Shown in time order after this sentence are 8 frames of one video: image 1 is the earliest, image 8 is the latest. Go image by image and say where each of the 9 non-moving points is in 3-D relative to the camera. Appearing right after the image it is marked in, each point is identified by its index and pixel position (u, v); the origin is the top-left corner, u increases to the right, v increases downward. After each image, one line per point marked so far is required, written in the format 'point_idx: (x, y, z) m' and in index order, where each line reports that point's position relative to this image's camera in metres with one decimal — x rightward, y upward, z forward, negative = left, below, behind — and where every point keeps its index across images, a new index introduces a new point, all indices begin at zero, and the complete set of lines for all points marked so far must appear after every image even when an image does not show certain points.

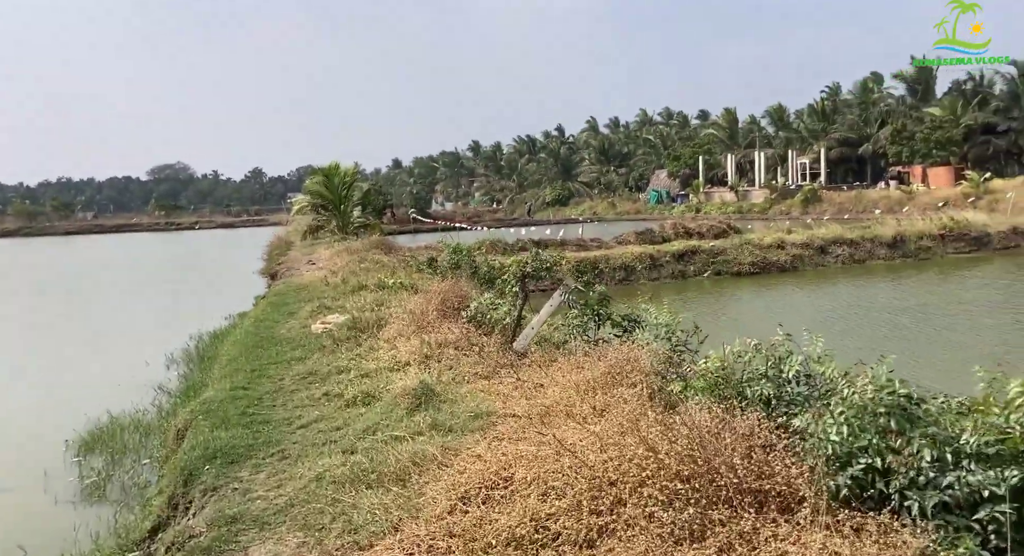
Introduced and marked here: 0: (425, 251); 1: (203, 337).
0: (-2.3, +0.7, +20.0) m
1: (-4.8, -0.9, +11.9) m
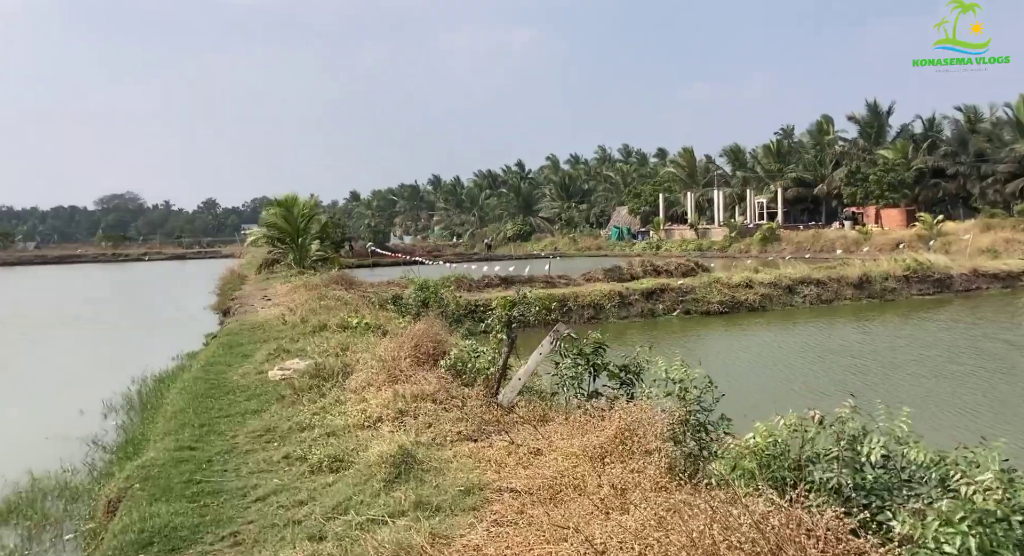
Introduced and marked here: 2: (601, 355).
0: (-3.2, -0.2, +19.3) m
1: (-5.2, -1.5, +11.0) m
2: (+0.7, -0.6, +5.9) m
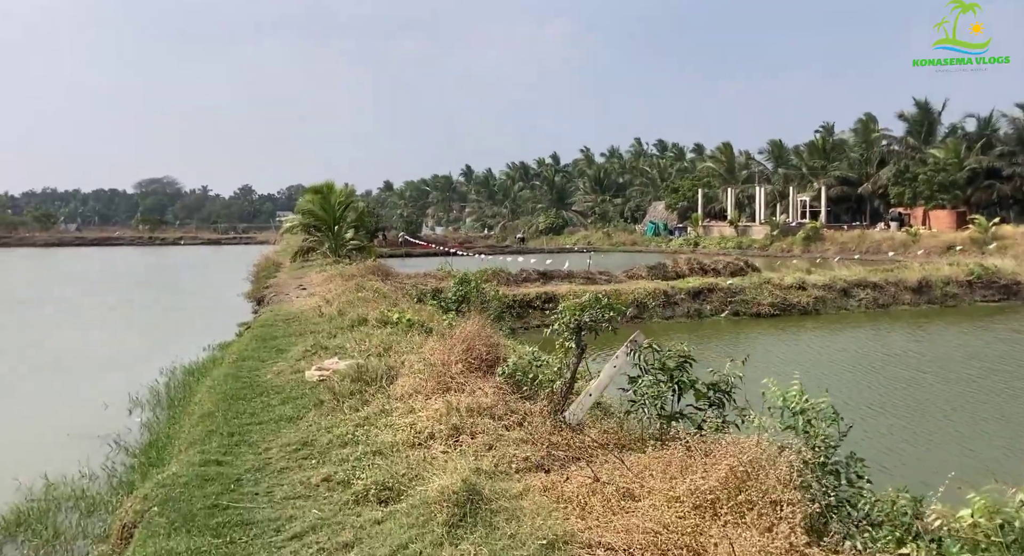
0: (-2.1, 0.0, +18.6) m
1: (-4.6, -1.3, +10.4) m
2: (+1.2, -0.6, +5.1) m
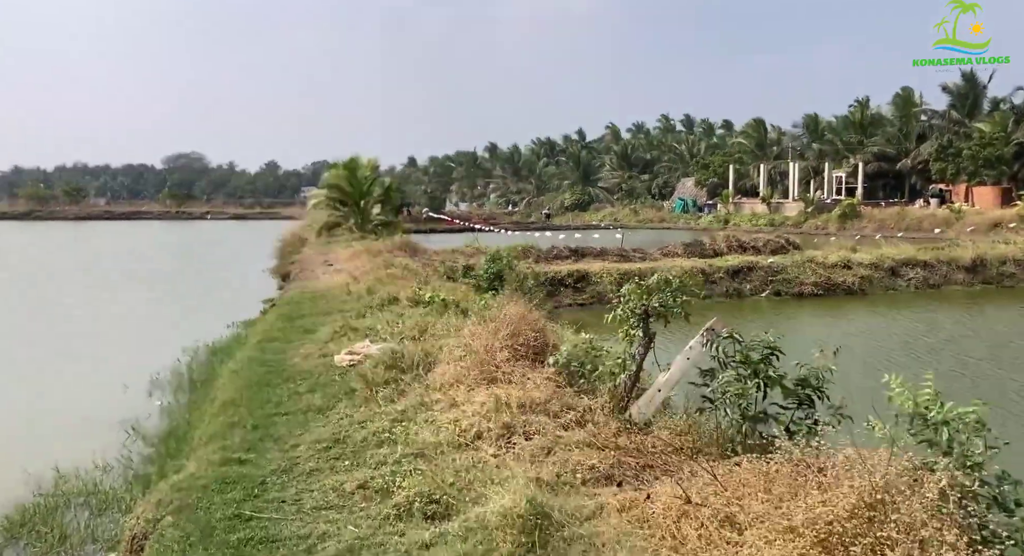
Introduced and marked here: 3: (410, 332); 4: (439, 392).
0: (-1.4, +0.5, +18.0) m
1: (-4.0, -1.0, +9.9) m
2: (+1.5, -0.5, +4.4) m
3: (-0.9, -0.5, +7.2) m
4: (-0.5, -0.8, +5.3) m
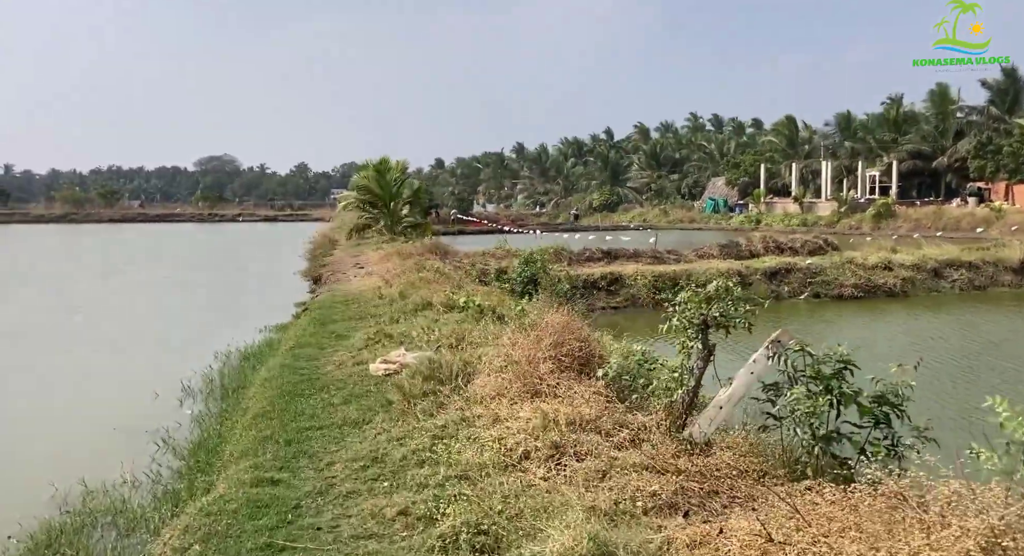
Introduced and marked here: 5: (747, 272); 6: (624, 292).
0: (-0.6, +0.5, +17.7) m
1: (-3.6, -1.0, +9.8) m
2: (+1.8, -0.5, +4.0) m
3: (-0.6, -0.6, +6.9) m
4: (-0.2, -0.8, +5.1) m
5: (+6.1, +0.2, +19.7) m
6: (+2.8, -0.3, +19.0) m
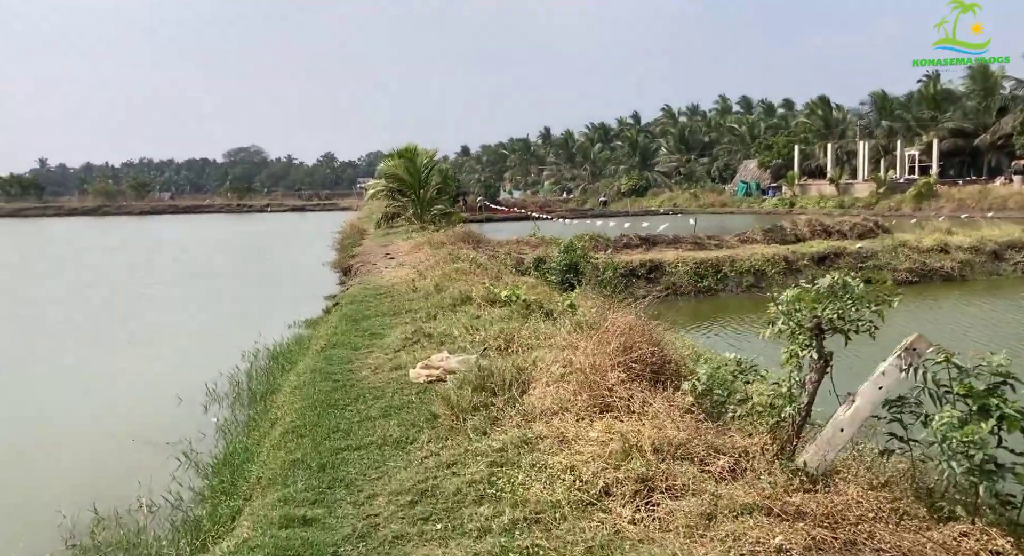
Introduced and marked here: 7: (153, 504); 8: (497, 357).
0: (+0.2, +0.7, +17.0) m
1: (-3.0, -1.0, +9.2) m
2: (+2.1, -0.5, +3.2) m
3: (-0.1, -0.5, +6.2) m
4: (+0.2, -0.8, +4.3) m
5: (+6.9, +0.5, +18.8) m
6: (+3.6, 0.0, +18.2) m
7: (-2.4, -1.5, +5.0) m
8: (-0.1, -0.6, +5.7) m
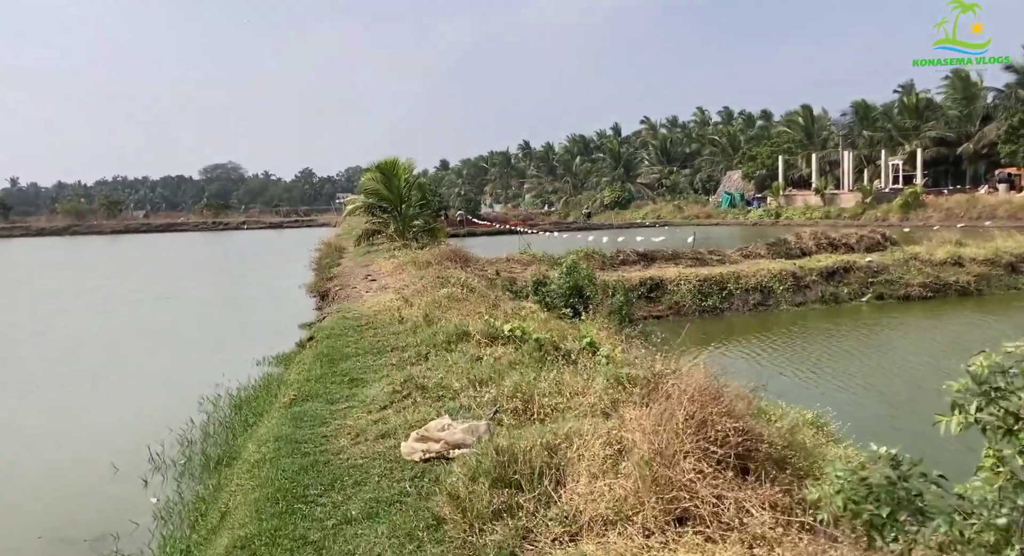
0: (0.0, +0.3, +15.7) m
1: (-3.0, -1.3, +7.8) m
2: (+2.3, -0.7, +2.0) m
3: (0.0, -0.8, +4.9) m
4: (+0.3, -1.1, +3.0) m
5: (+6.7, +0.1, +17.7) m
6: (+3.4, -0.5, +16.9) m
7: (-2.2, -1.8, +3.6) m
8: (0.0, -0.8, +4.3) m
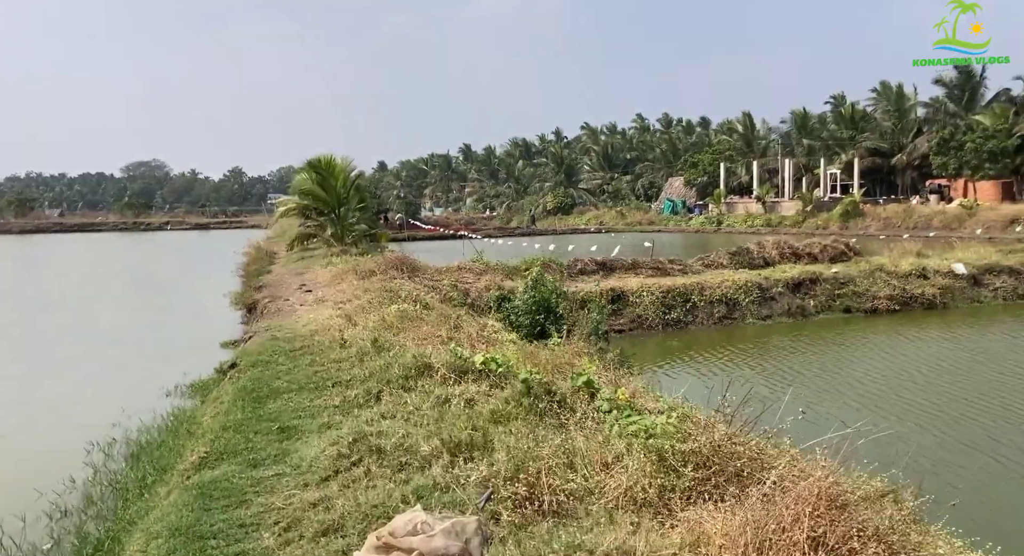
0: (-0.9, 0.0, +14.3) m
1: (-3.2, -1.5, +6.2) m
2: (+2.5, -0.8, +0.8) m
3: (0.0, -0.9, +3.6) m
4: (+0.5, -1.2, +1.7) m
5: (+5.6, -0.1, +16.8) m
6: (+2.4, -0.7, +15.8) m
7: (-2.1, -1.9, +2.1) m
8: (0.0, -1.0, +3.0) m
